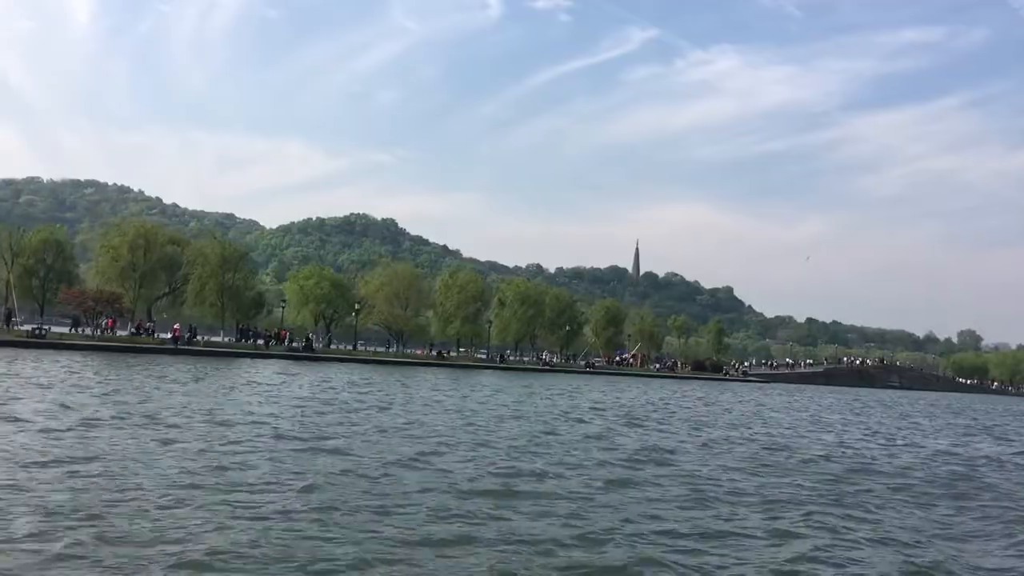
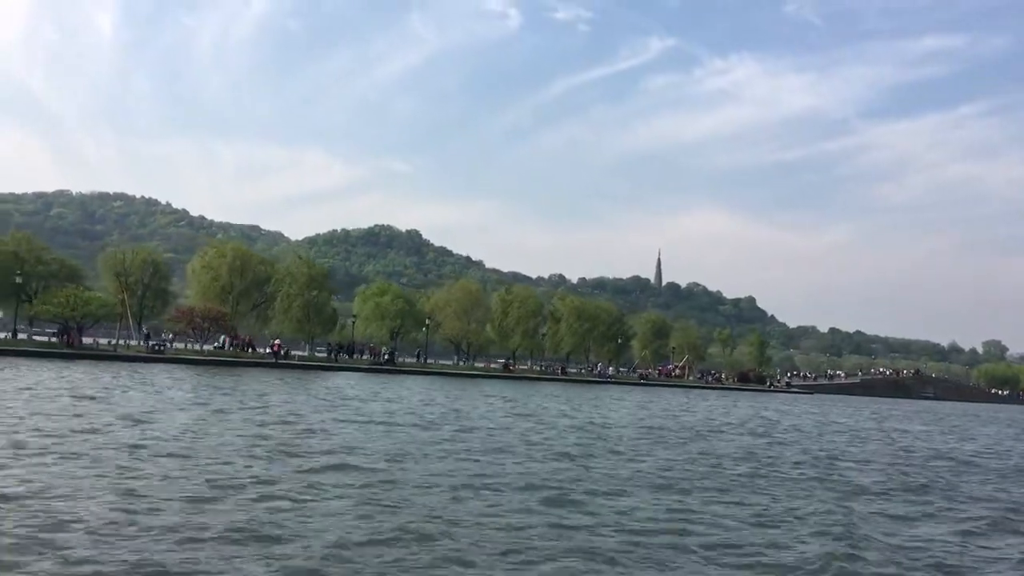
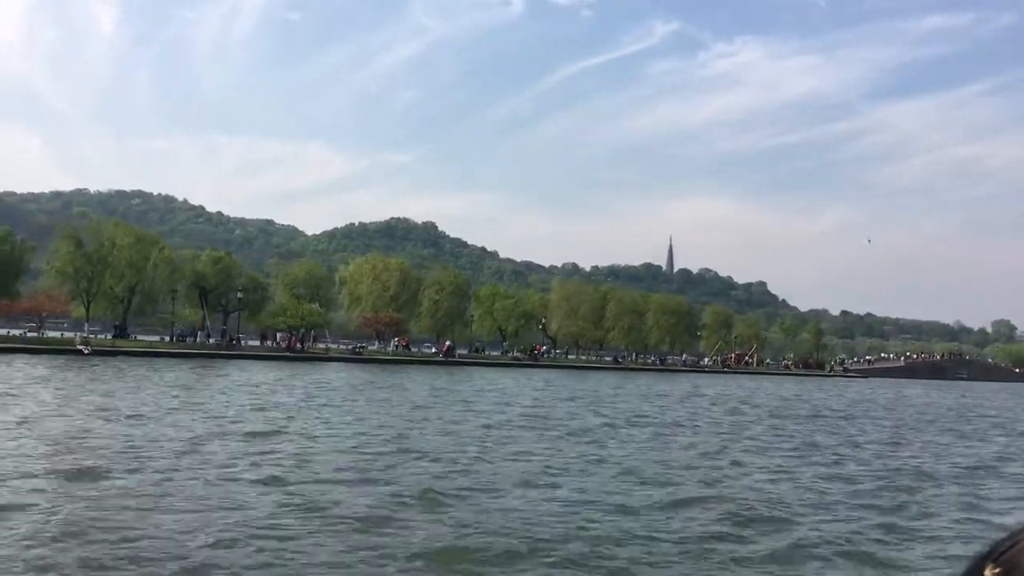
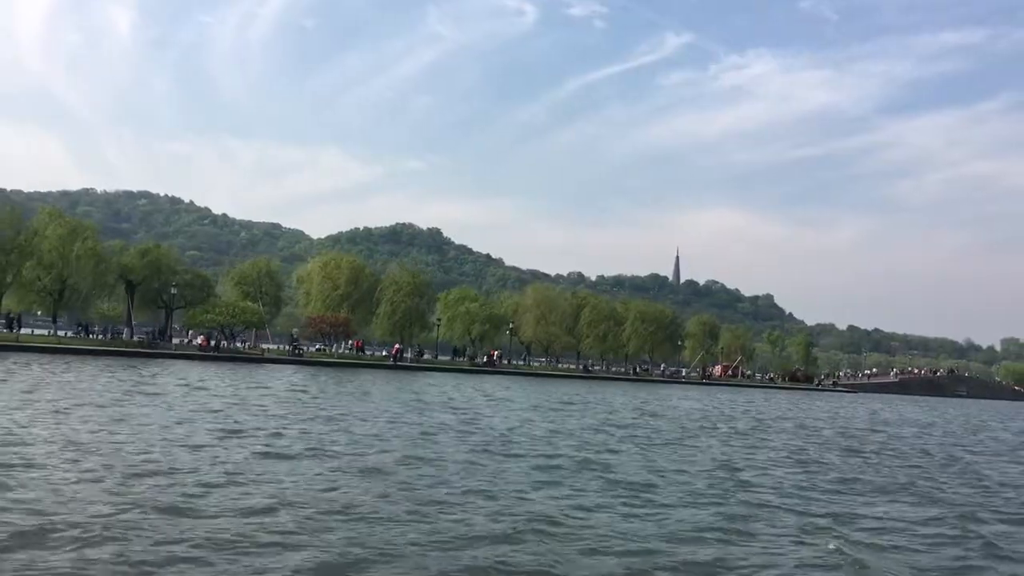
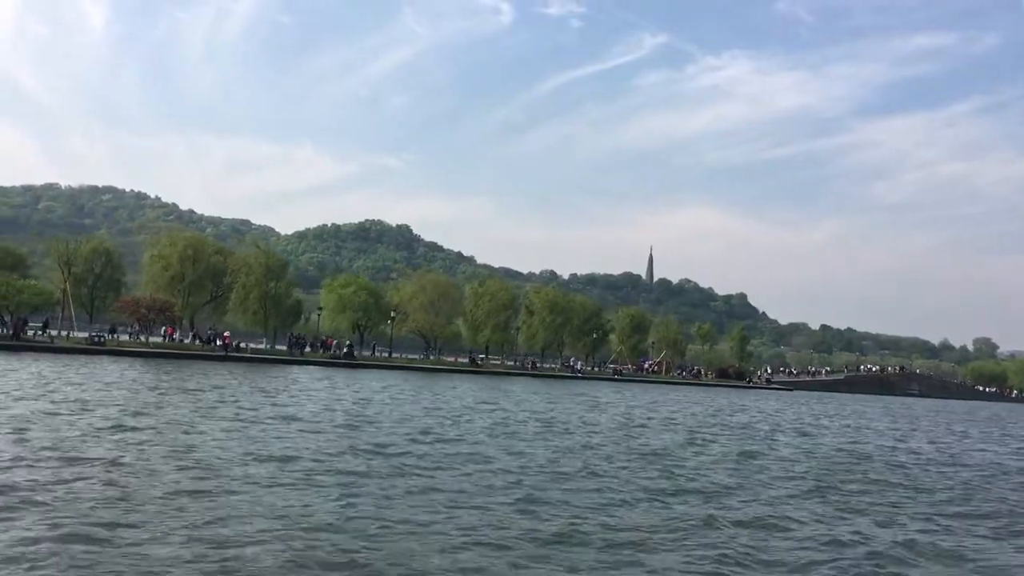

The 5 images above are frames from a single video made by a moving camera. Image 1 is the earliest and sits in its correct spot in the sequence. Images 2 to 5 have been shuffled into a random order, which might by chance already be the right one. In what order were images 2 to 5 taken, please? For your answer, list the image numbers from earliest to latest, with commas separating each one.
5, 2, 4, 3
